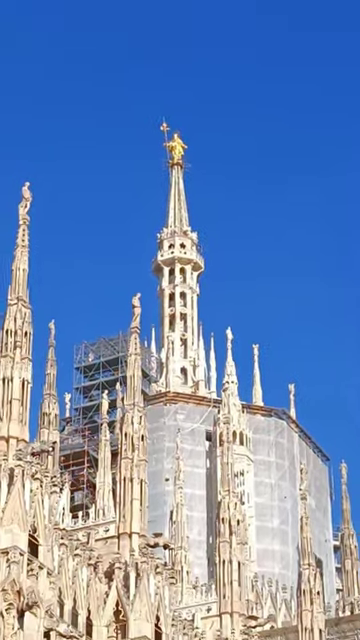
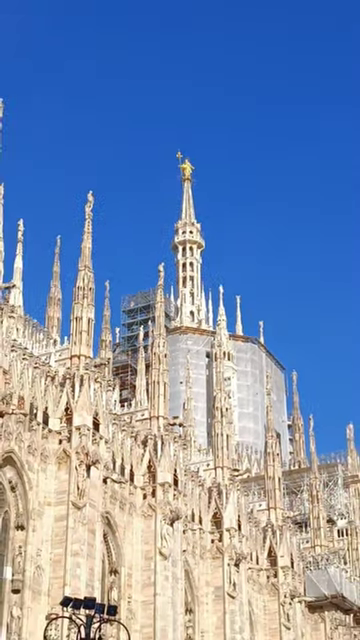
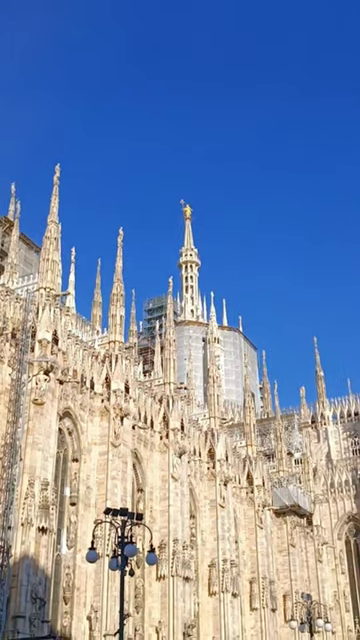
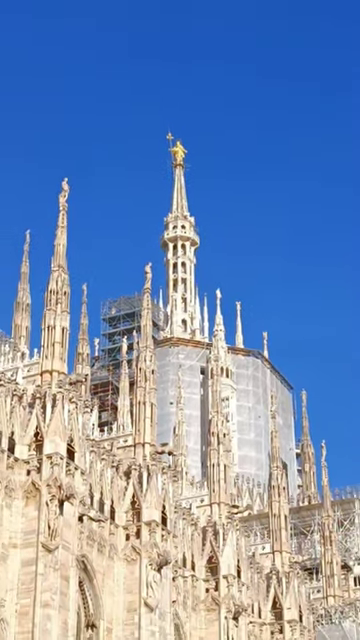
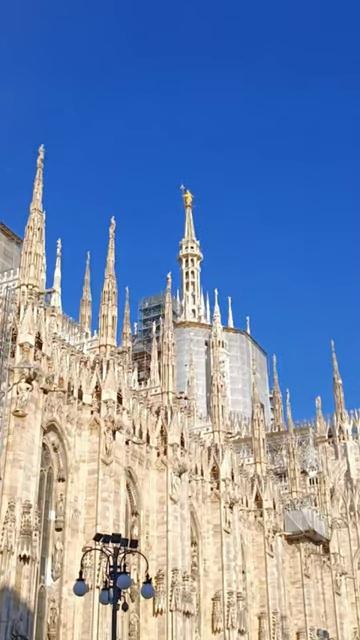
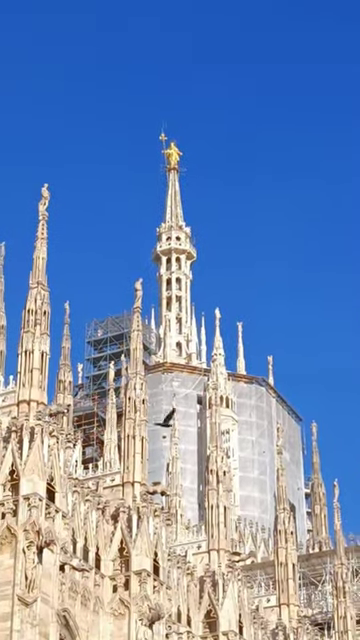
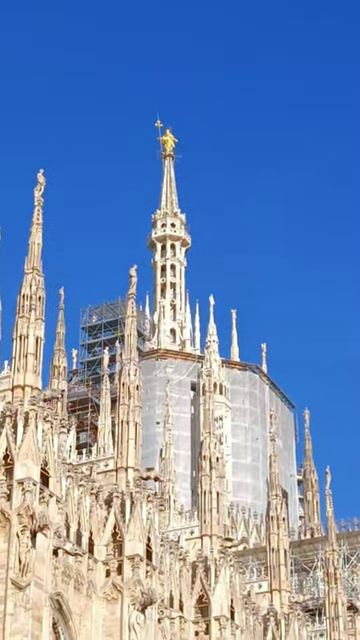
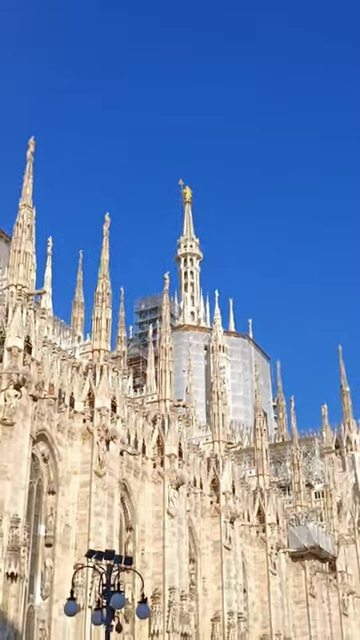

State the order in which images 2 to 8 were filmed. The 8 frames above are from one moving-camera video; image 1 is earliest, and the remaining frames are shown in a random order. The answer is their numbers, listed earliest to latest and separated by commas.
6, 7, 4, 2, 8, 3, 5
